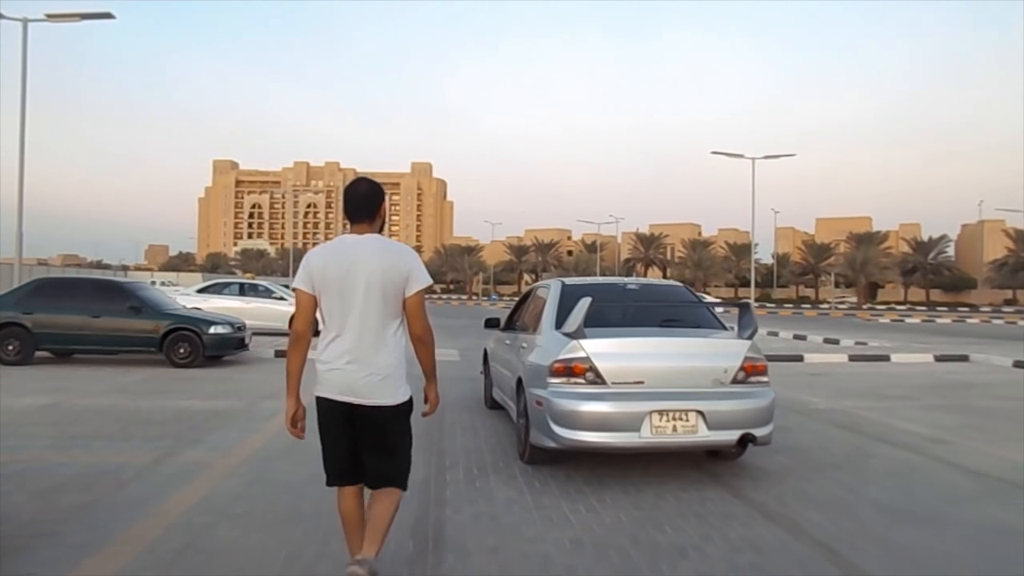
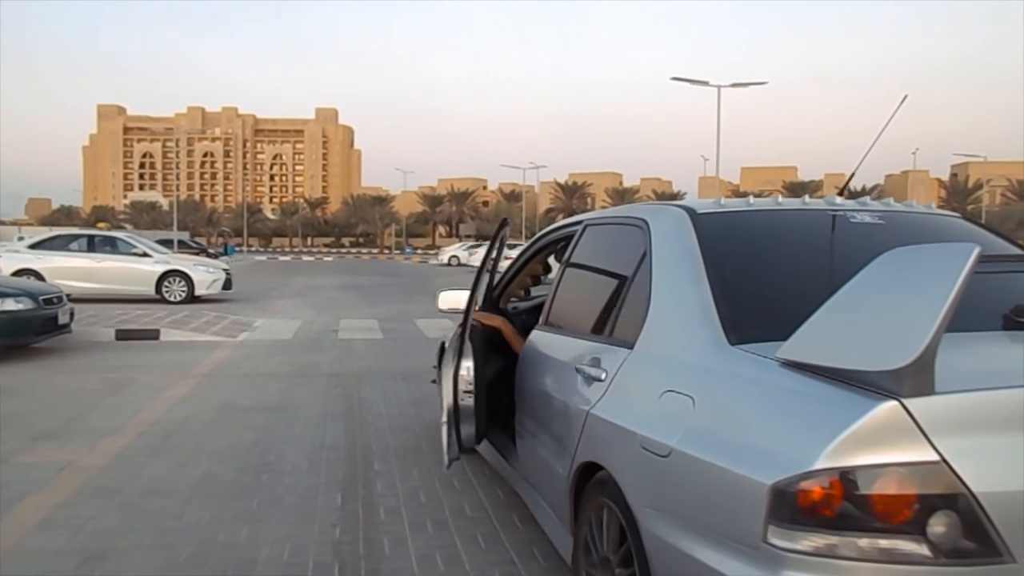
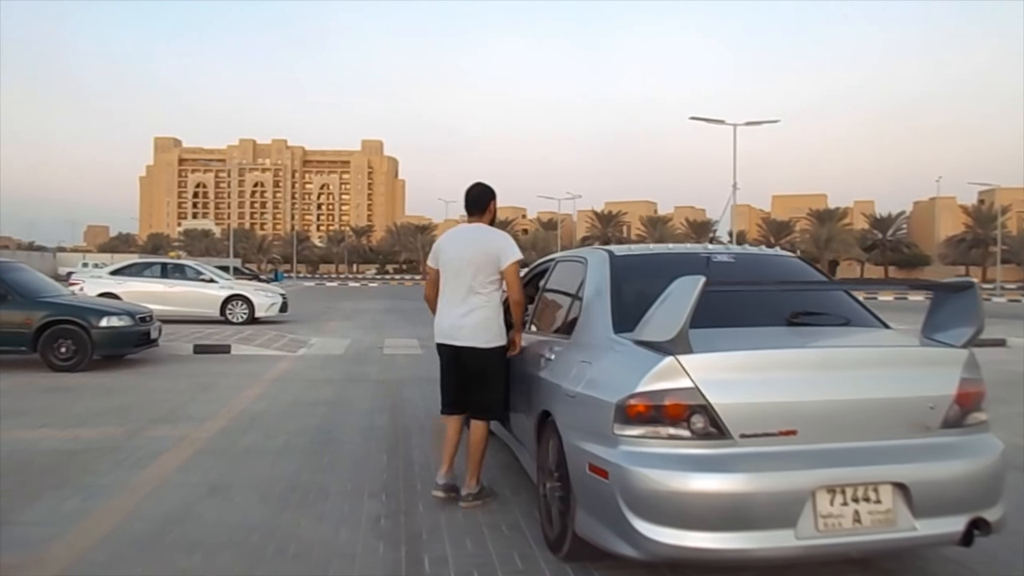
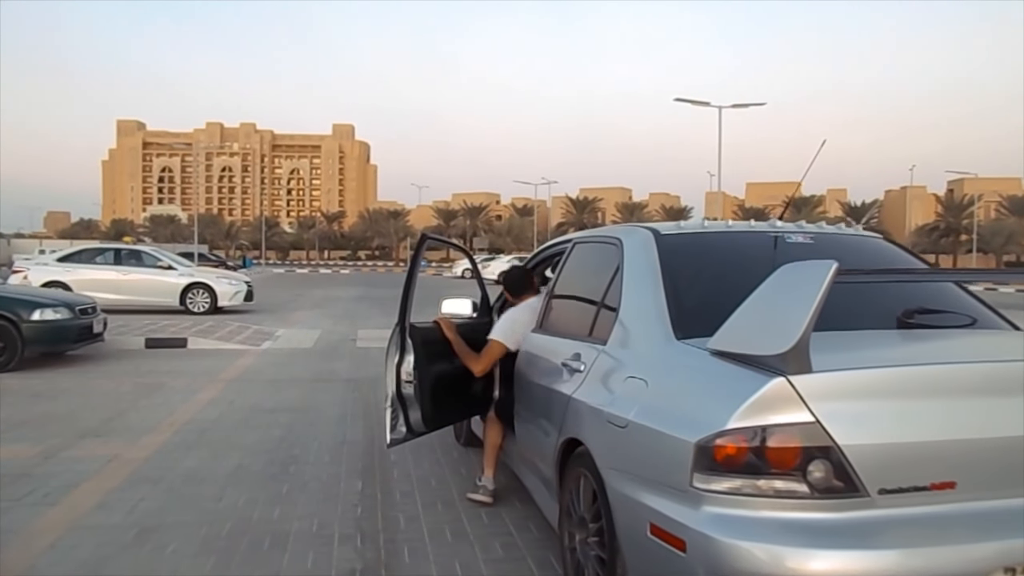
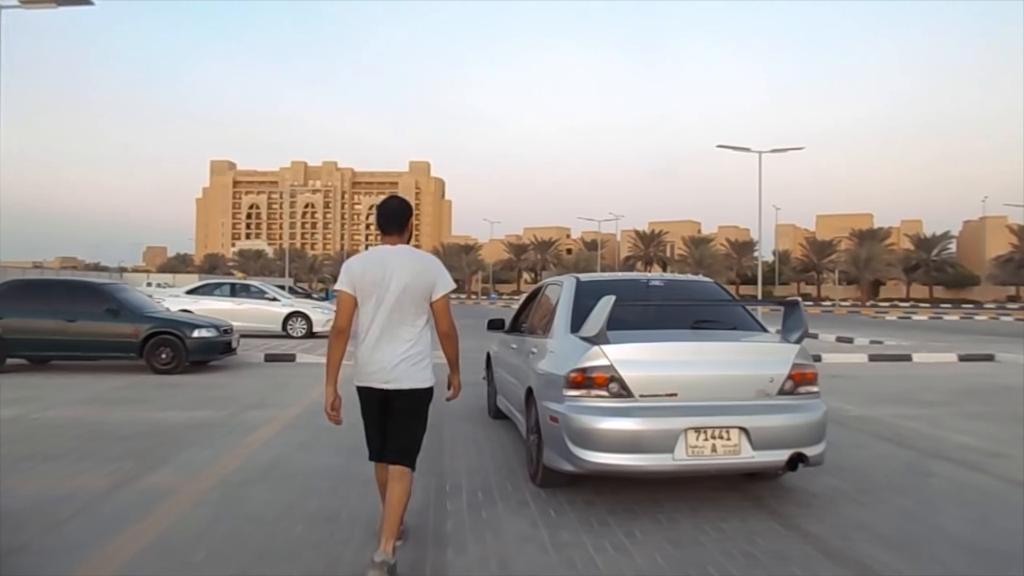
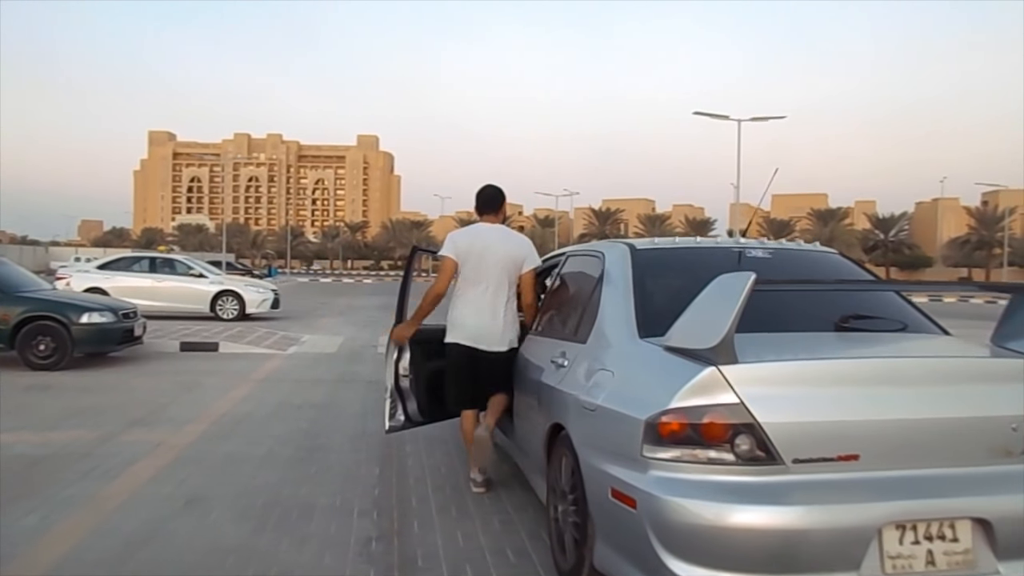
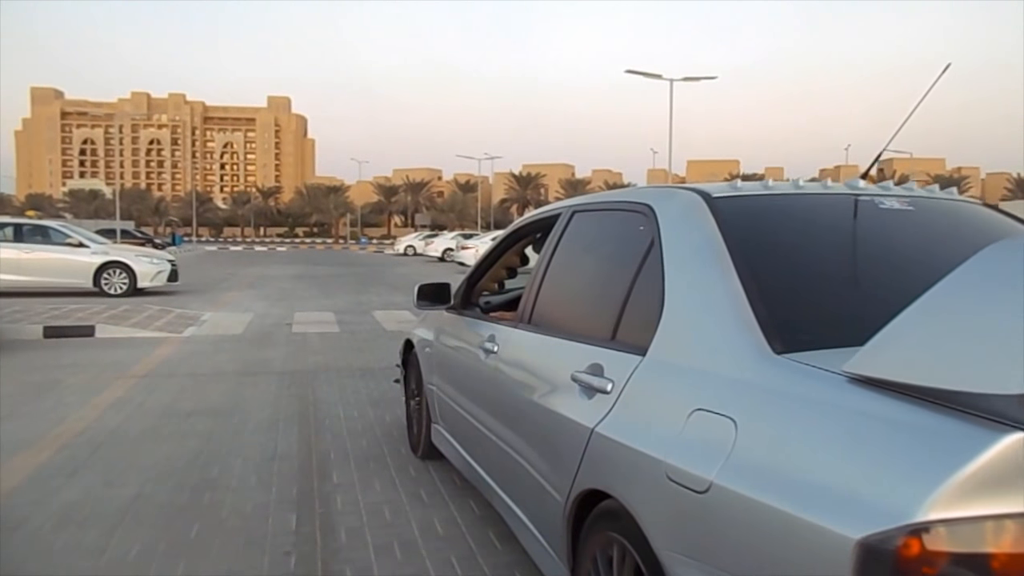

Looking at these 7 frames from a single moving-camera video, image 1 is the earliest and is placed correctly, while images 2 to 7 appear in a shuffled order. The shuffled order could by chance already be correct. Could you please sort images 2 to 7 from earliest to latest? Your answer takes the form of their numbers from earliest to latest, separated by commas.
5, 3, 6, 4, 2, 7
